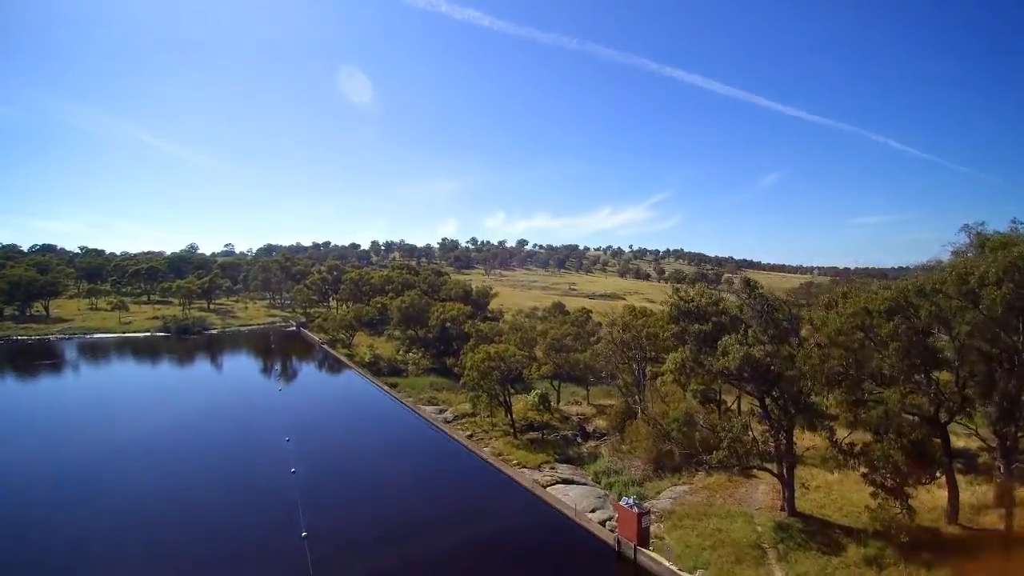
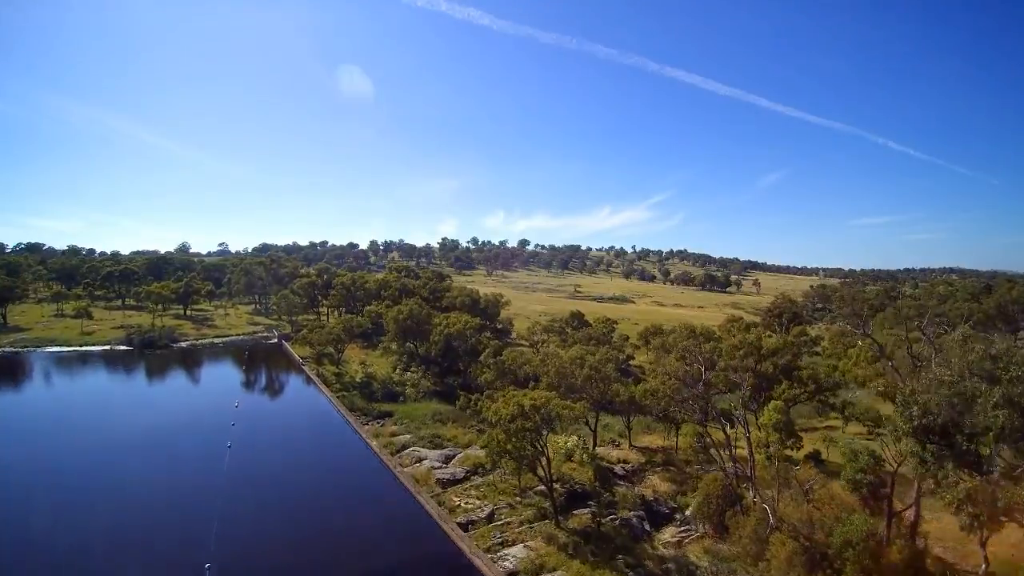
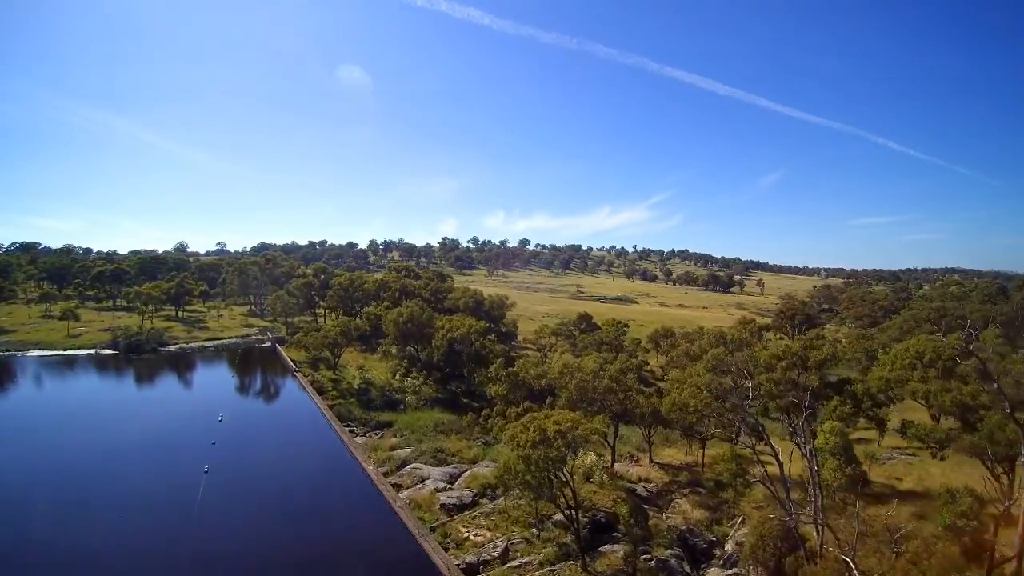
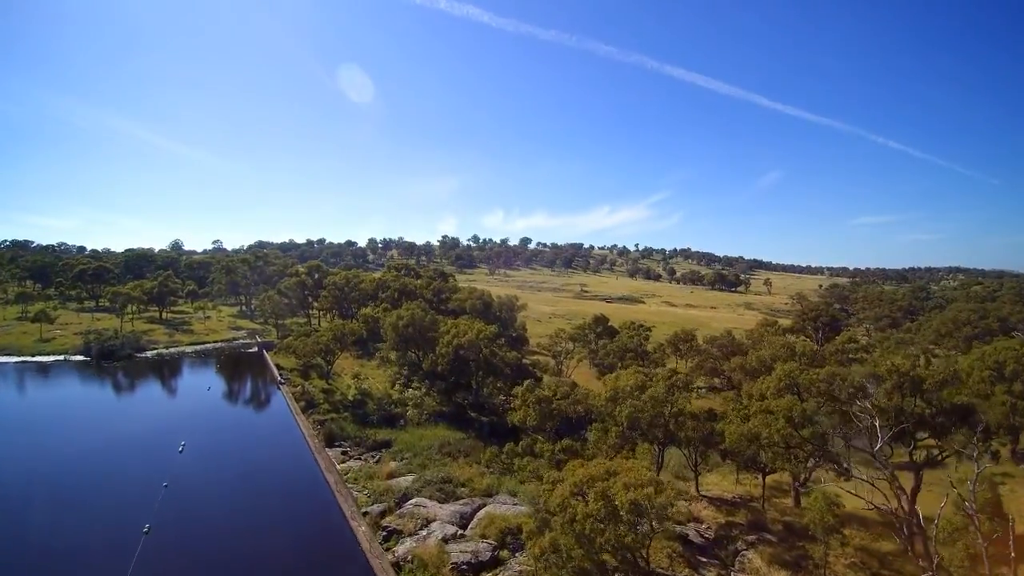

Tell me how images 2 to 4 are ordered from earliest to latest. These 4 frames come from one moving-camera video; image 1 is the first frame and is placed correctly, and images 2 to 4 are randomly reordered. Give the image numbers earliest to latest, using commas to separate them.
2, 3, 4
